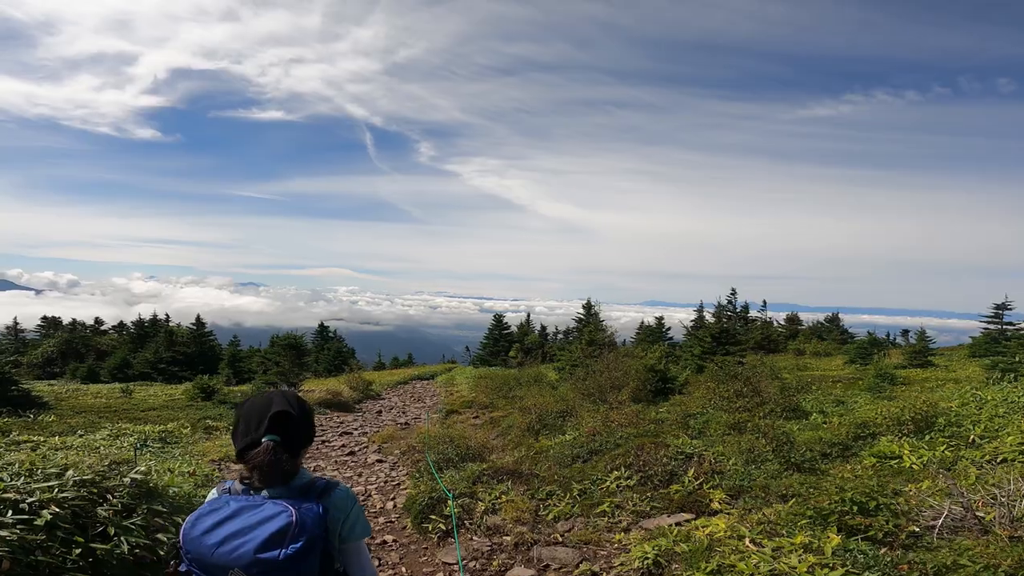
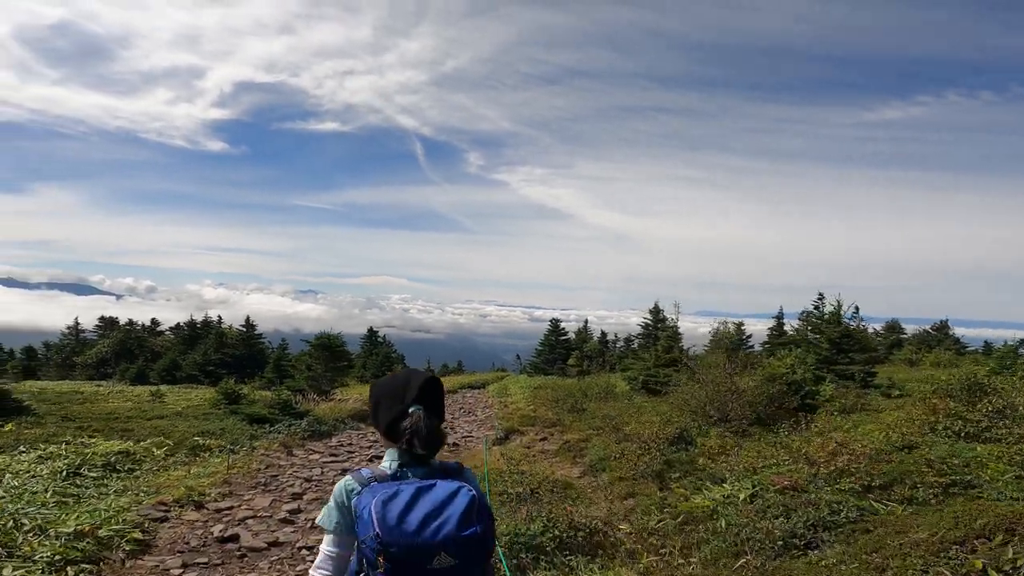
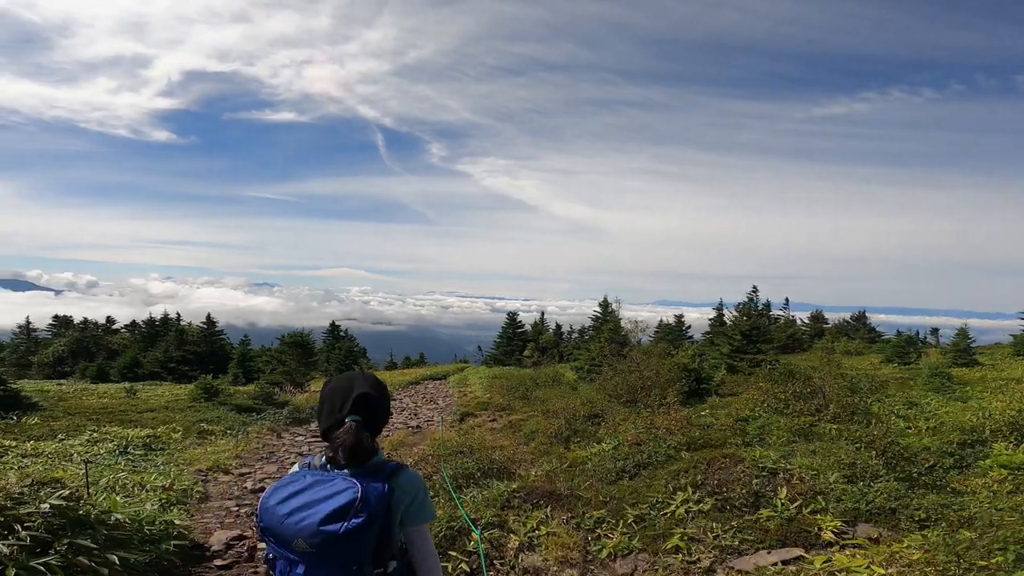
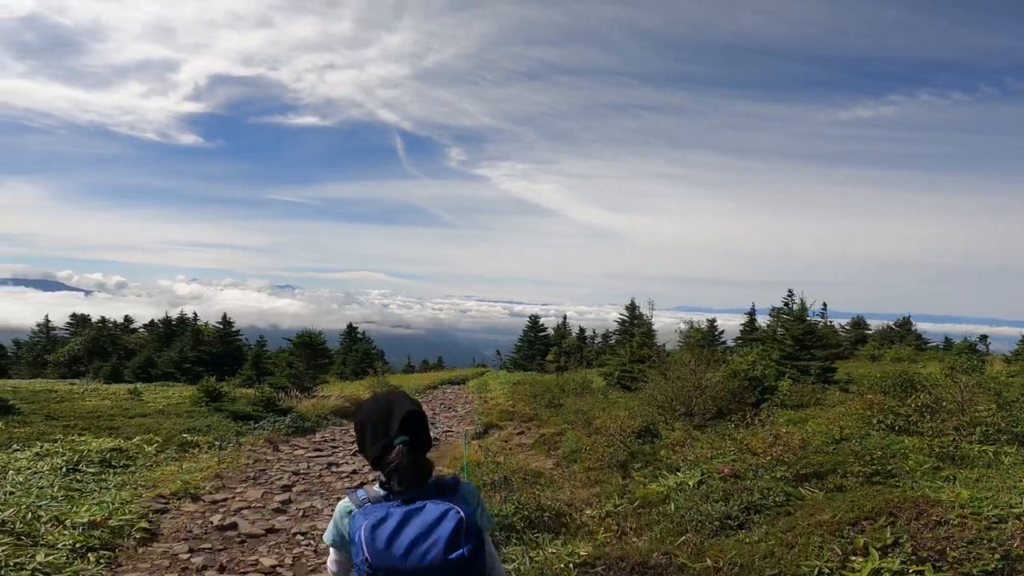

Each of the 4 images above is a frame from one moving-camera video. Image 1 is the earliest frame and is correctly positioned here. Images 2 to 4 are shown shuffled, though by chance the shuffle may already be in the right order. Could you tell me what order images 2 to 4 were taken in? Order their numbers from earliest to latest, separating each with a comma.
3, 4, 2
